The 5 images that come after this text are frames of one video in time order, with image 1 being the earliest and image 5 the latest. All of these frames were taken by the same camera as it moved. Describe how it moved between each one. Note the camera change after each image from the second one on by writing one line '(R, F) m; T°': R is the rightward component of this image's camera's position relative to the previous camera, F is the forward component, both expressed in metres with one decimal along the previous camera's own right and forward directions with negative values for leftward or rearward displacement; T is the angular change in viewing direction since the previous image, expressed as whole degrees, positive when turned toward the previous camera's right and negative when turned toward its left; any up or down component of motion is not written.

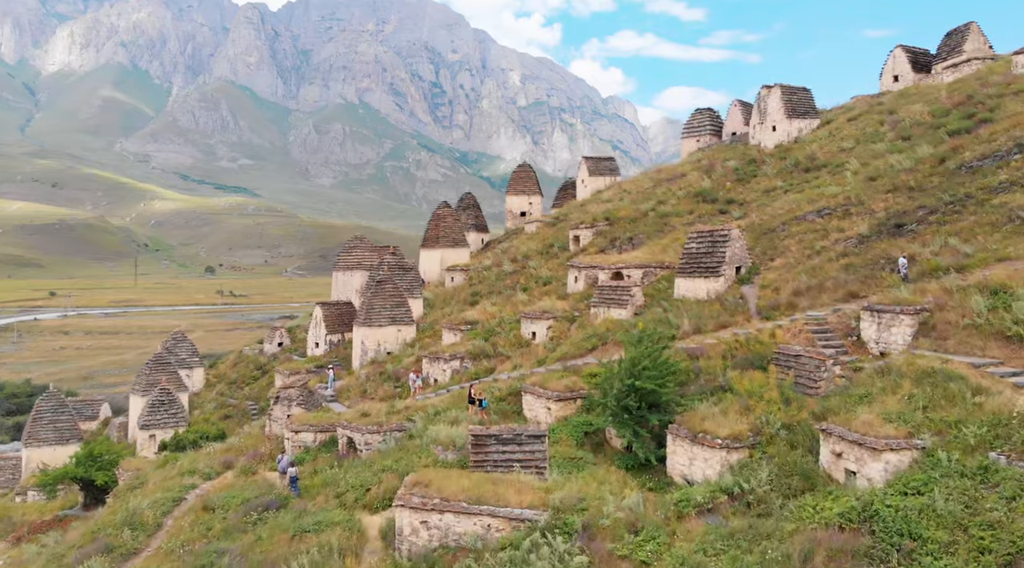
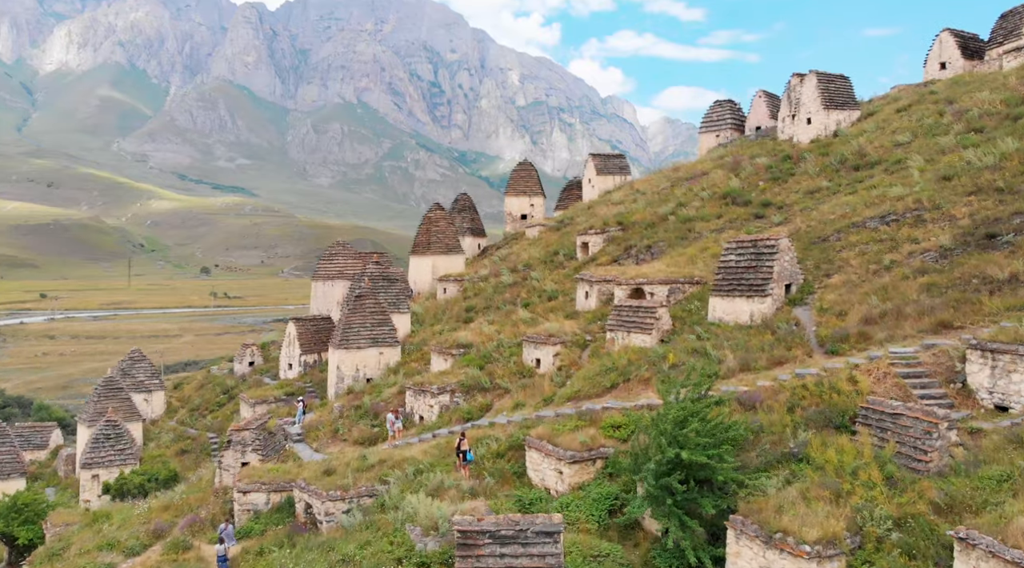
(0.0, +4.8) m; 0°
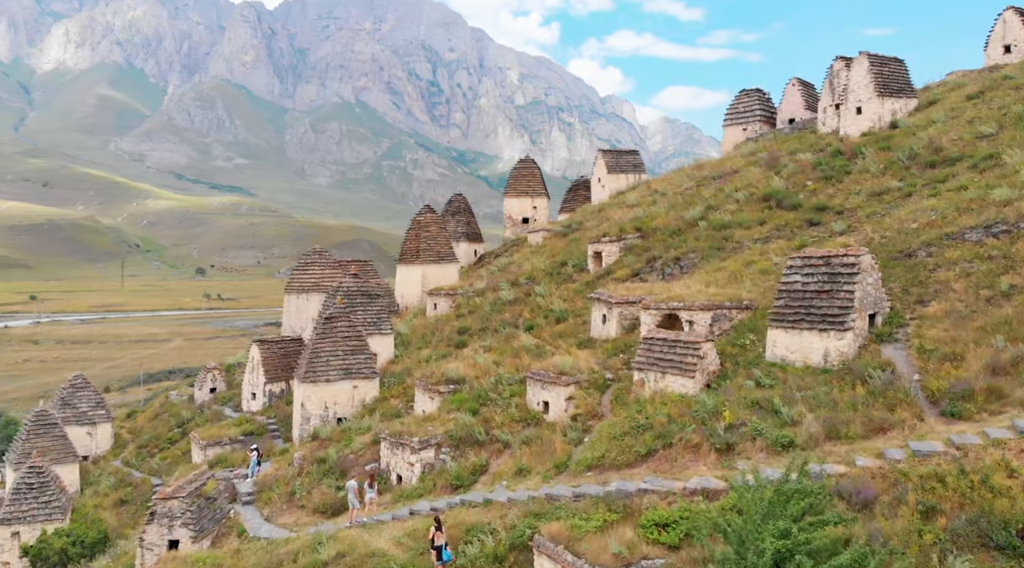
(-0.1, +5.1) m; 0°
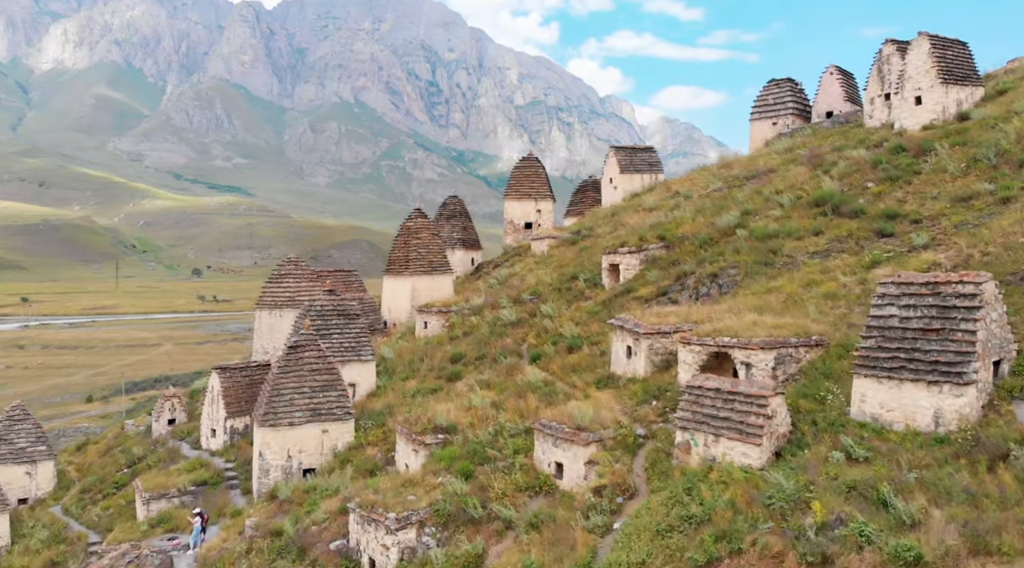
(-0.1, +4.3) m; 0°
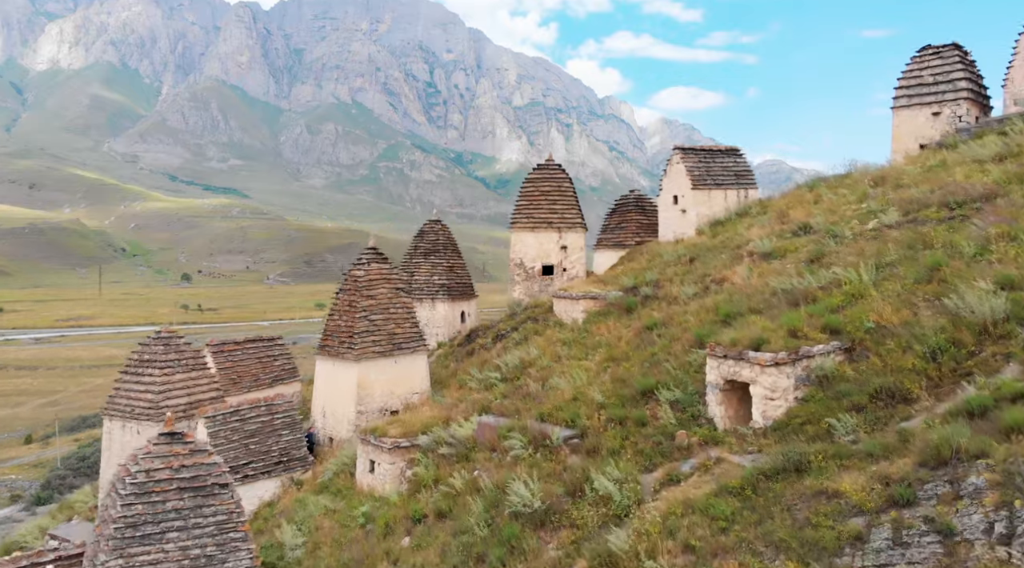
(-0.3, +12.6) m; 0°
